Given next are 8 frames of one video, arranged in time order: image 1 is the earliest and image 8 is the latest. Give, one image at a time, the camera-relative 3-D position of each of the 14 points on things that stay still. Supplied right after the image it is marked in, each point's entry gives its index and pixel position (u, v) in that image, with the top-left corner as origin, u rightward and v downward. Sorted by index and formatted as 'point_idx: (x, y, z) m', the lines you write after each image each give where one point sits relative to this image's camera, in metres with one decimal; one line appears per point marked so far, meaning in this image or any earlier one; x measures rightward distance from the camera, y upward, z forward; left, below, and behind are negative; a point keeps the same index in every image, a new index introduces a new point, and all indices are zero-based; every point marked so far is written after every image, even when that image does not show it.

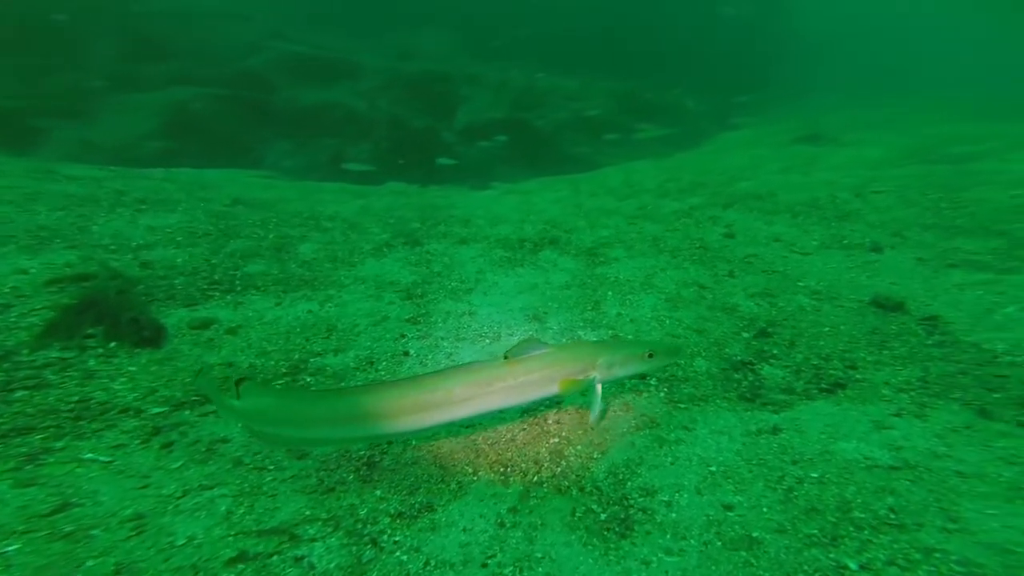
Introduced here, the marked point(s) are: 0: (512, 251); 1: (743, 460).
0: (-0.3, +1.0, +11.7) m
1: (+3.3, -2.4, +5.1) m
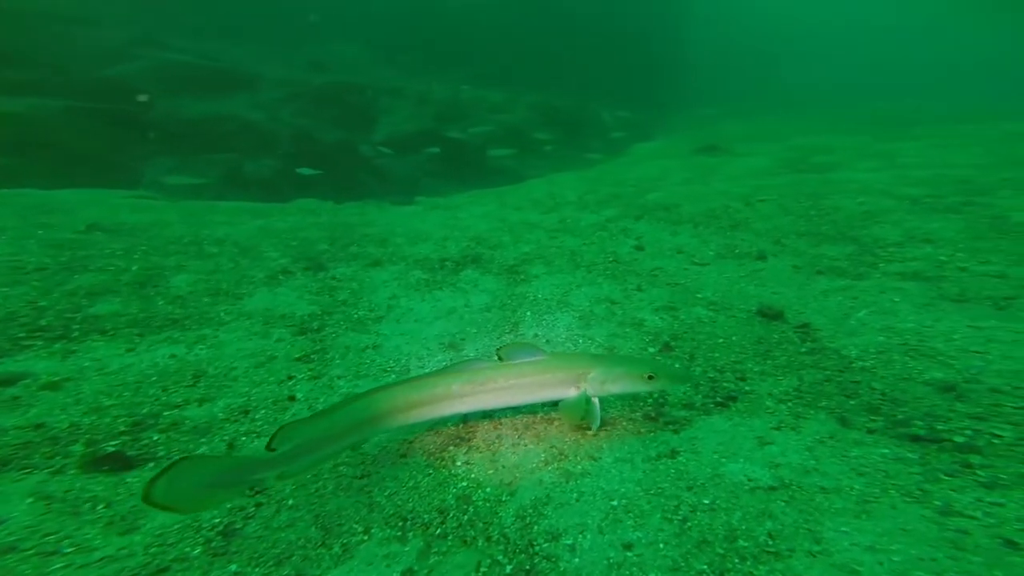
0: (-2.5, +0.6, +10.9) m
1: (+1.8, -2.7, +4.6) m
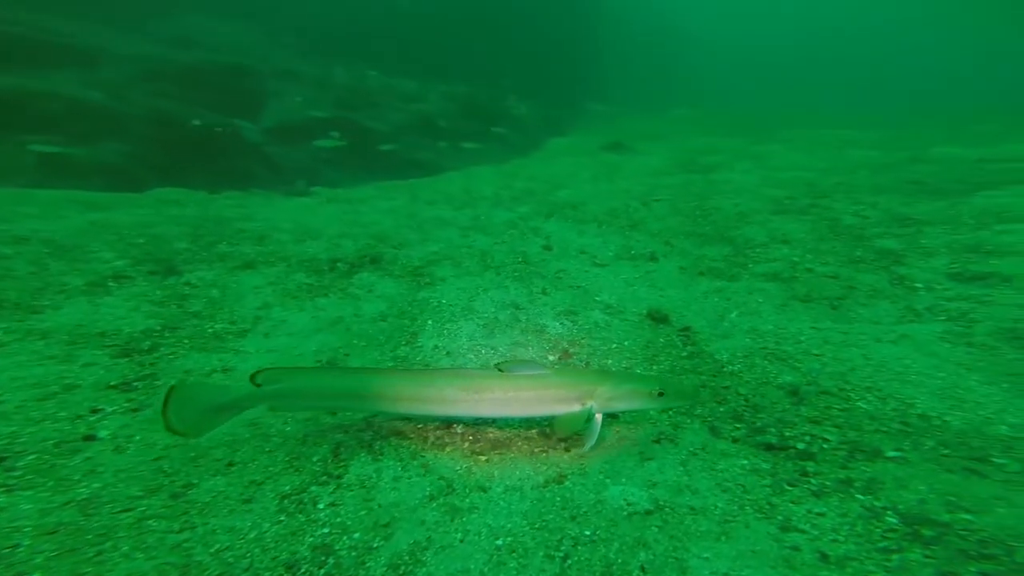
0: (-5.3, +0.4, +9.5) m
1: (+0.2, -2.9, +4.2) m
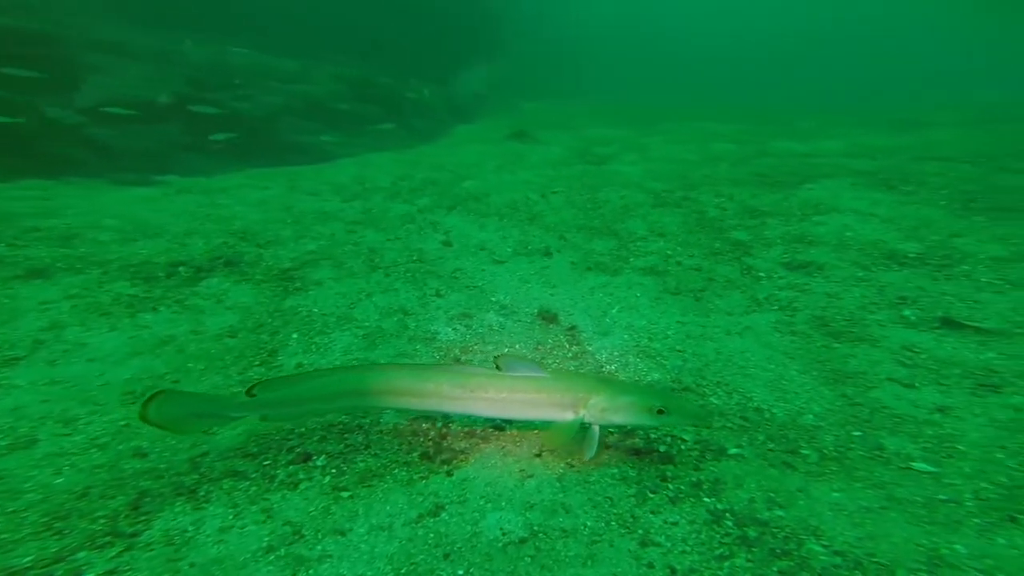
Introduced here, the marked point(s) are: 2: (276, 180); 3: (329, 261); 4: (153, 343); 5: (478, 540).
0: (-7.9, 0.0, +7.5) m
1: (-1.3, -3.2, +3.7) m
2: (-9.1, +4.2, +13.2) m
3: (-4.8, +0.7, +8.9) m
4: (-6.5, -1.1, +6.2) m
5: (-0.4, -2.9, +3.9) m
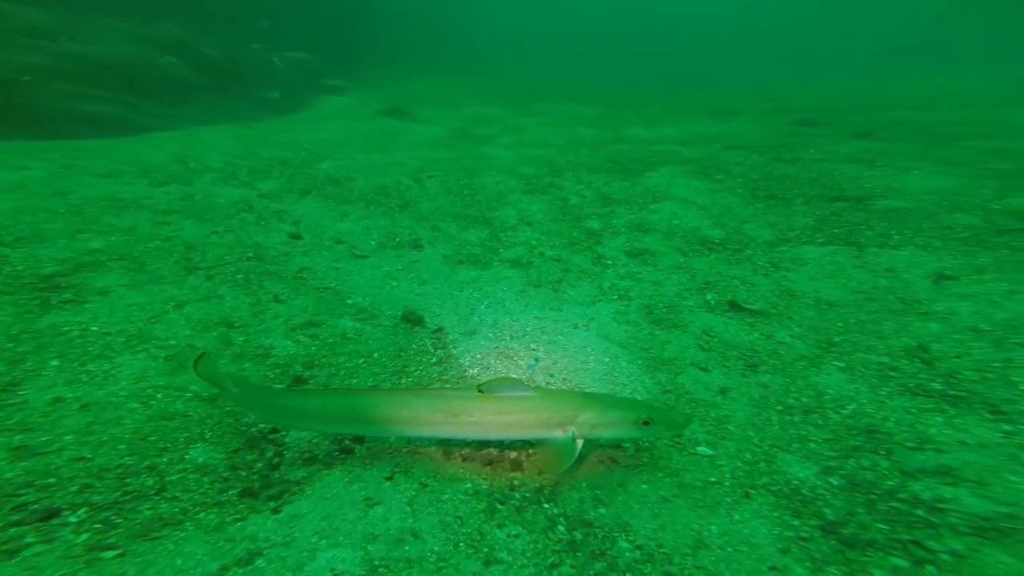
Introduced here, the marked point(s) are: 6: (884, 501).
0: (-10.3, -0.6, +4.8) m
1: (-2.7, -3.5, +3.1) m
2: (-13.1, +3.7, +9.7) m
3: (-7.6, +0.4, +6.9) m
4: (-8.5, -1.6, +4.0) m
5: (-1.9, -3.1, +3.4) m
6: (+2.5, -1.5, +2.4) m
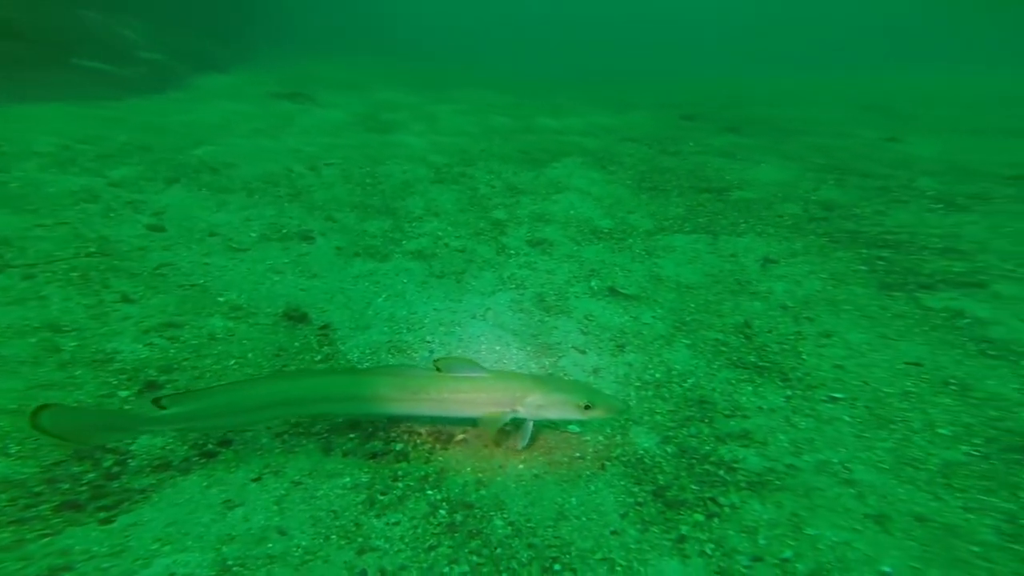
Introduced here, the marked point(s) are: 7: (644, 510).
0: (-11.5, -0.8, +3.5) m
1: (-3.7, -3.5, +2.8) m
2: (-15.0, +3.6, +7.9) m
3: (-9.2, +0.3, +5.9) m
4: (-9.6, -1.8, +3.0) m
5: (-3.0, -3.1, +3.2) m
6: (+1.5, -1.4, +2.7) m
7: (+1.0, -1.6, +2.6) m
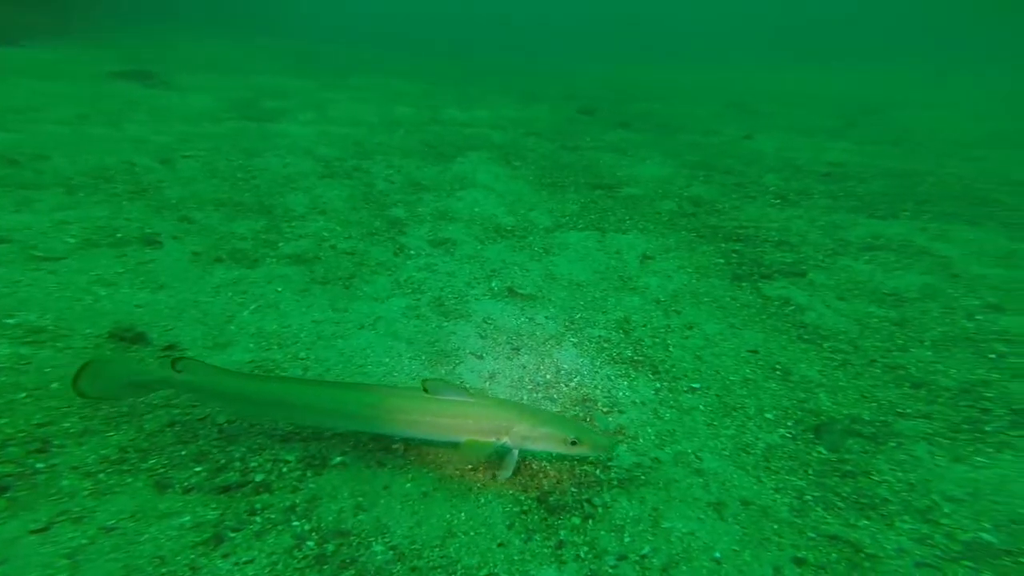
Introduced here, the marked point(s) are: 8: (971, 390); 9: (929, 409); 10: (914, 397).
0: (-12.4, -1.3, +1.3) m
1: (-4.4, -3.7, +2.0) m
2: (-16.7, +2.9, +5.1) m
3: (-10.5, -0.1, +4.1) m
4: (-10.4, -2.2, +1.1) m
5: (-3.8, -3.2, +2.5) m
6: (+0.6, -1.4, +2.7) m
7: (+0.1, -1.6, +2.5) m
8: (+4.4, -0.9, +3.4) m
9: (+3.8, -1.1, +3.2) m
10: (+3.8, -1.0, +3.3) m
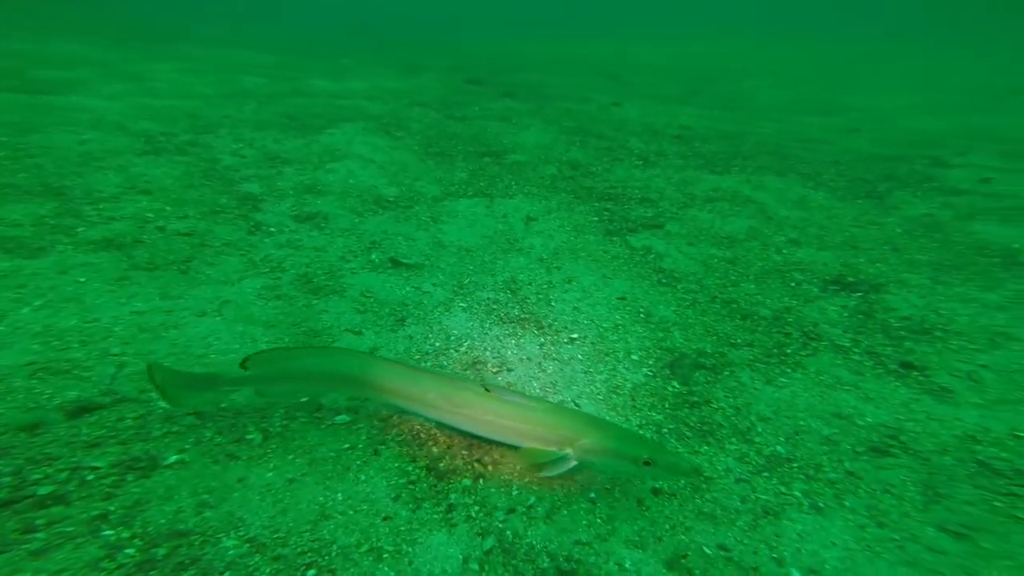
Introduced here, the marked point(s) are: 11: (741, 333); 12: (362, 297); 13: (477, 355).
0: (-12.5, -2.0, -1.7) m
1: (-4.8, -3.8, +0.9) m
2: (-17.8, +2.1, +0.7) m
3: (-11.4, -0.5, +1.3) m
4: (-10.4, -2.8, -1.4) m
5: (-4.3, -3.3, +1.5) m
6: (-0.2, -1.1, +2.7) m
7: (-0.6, -1.4, +2.4) m
8: (+3.3, -0.4, +4.2) m
9: (+2.8, -0.6, +3.9) m
10: (+2.7, -0.5, +4.0) m
11: (+2.7, -0.5, +4.0) m
12: (-1.4, -0.1, +3.4) m
13: (-0.2, -0.7, +3.2) m
